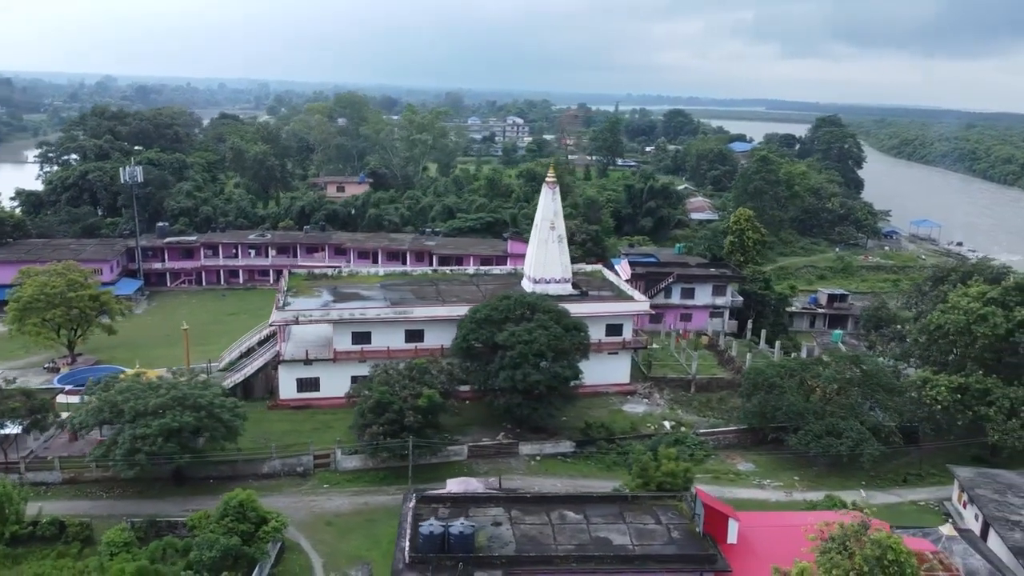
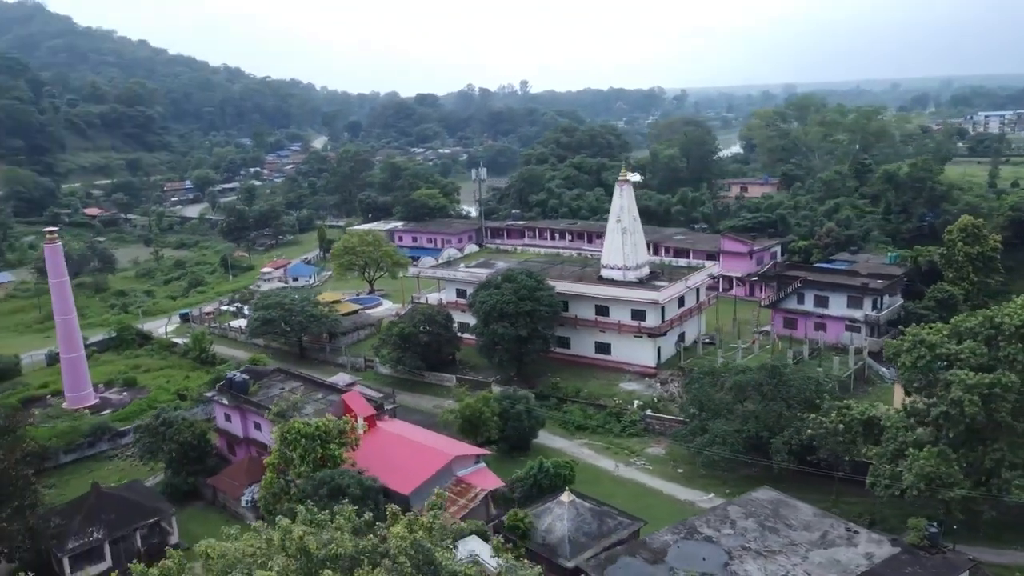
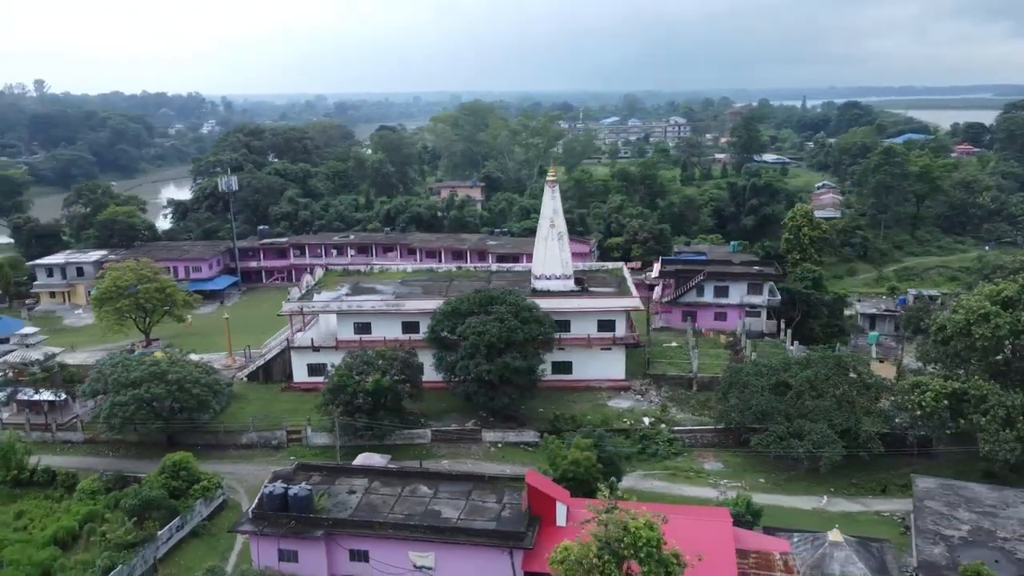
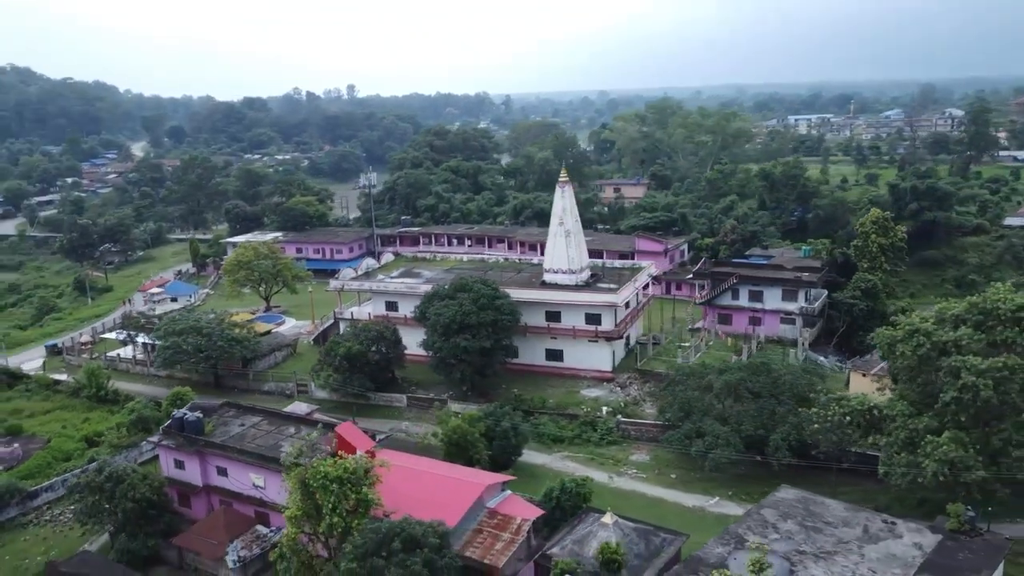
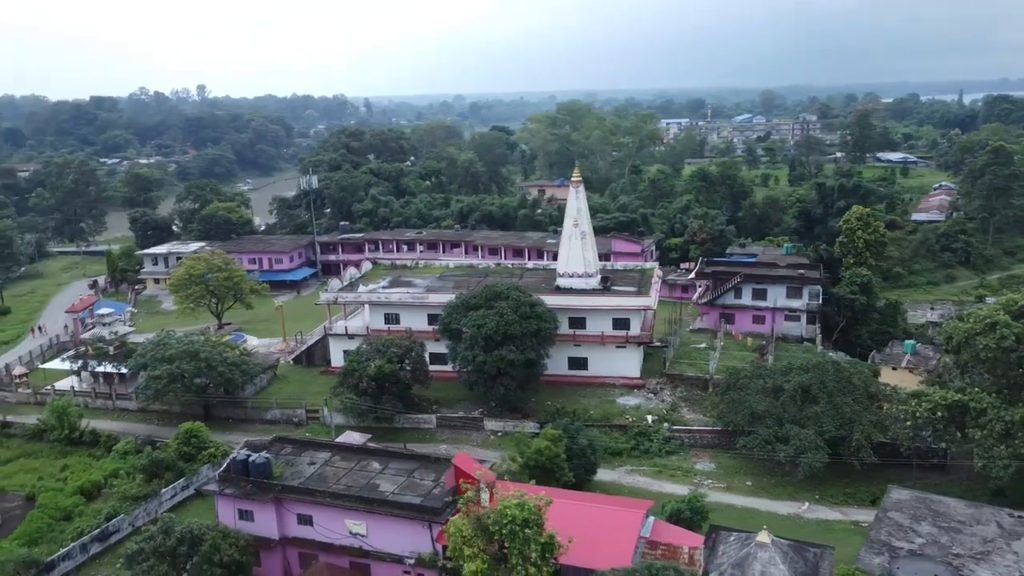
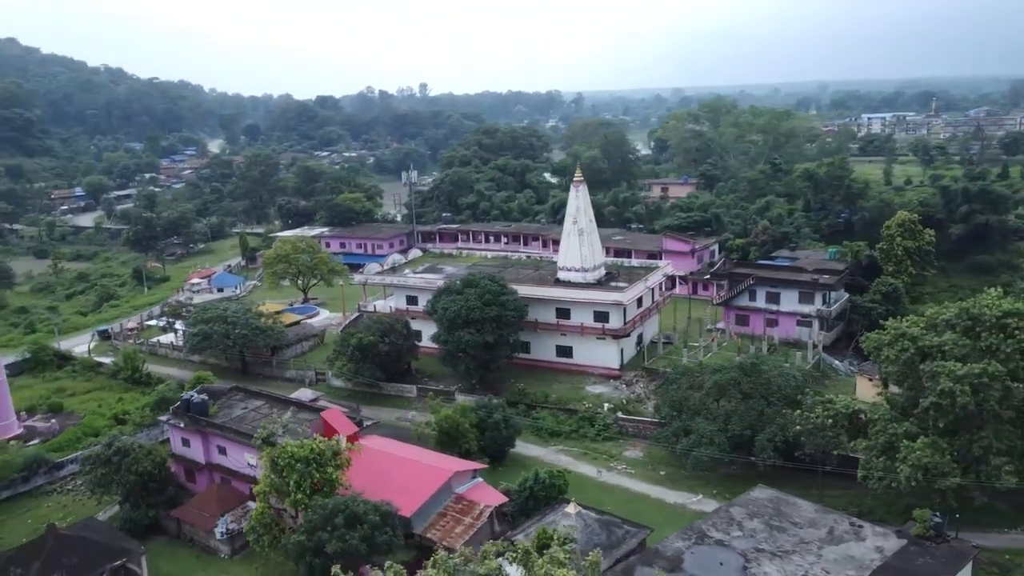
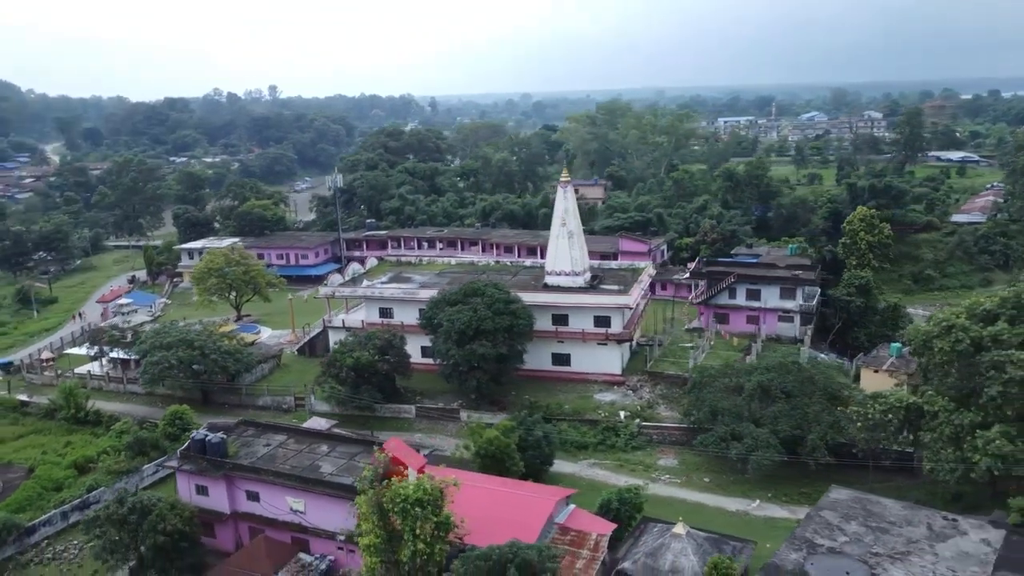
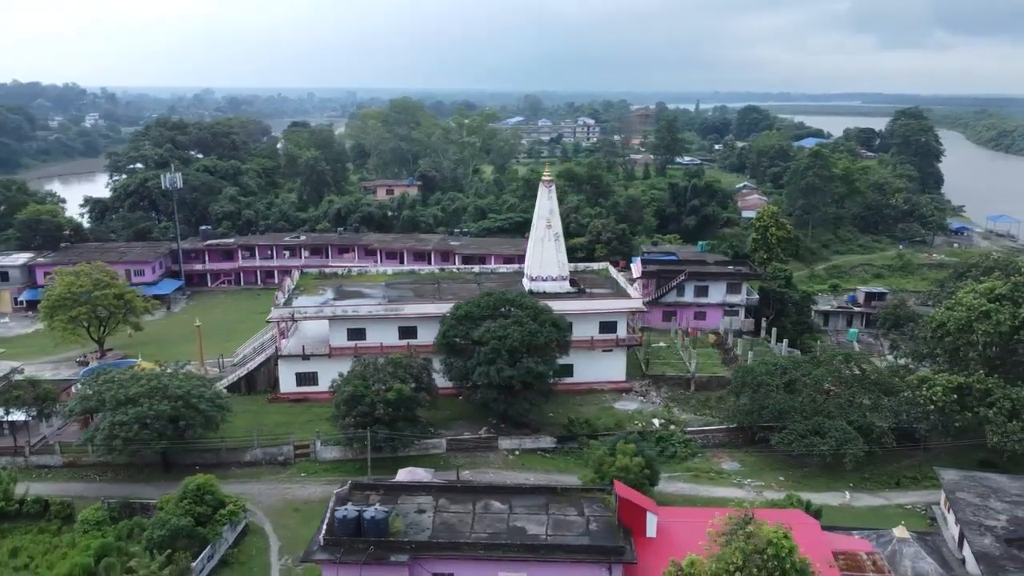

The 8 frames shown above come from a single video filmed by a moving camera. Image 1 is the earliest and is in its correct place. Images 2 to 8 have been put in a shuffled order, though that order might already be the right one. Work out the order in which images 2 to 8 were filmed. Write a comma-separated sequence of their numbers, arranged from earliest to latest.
8, 3, 5, 7, 4, 6, 2
